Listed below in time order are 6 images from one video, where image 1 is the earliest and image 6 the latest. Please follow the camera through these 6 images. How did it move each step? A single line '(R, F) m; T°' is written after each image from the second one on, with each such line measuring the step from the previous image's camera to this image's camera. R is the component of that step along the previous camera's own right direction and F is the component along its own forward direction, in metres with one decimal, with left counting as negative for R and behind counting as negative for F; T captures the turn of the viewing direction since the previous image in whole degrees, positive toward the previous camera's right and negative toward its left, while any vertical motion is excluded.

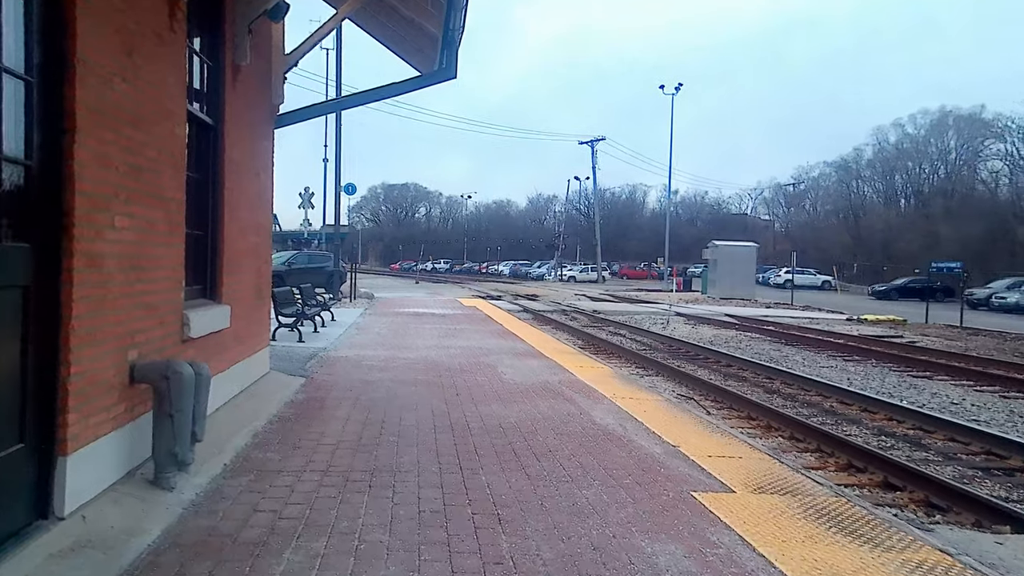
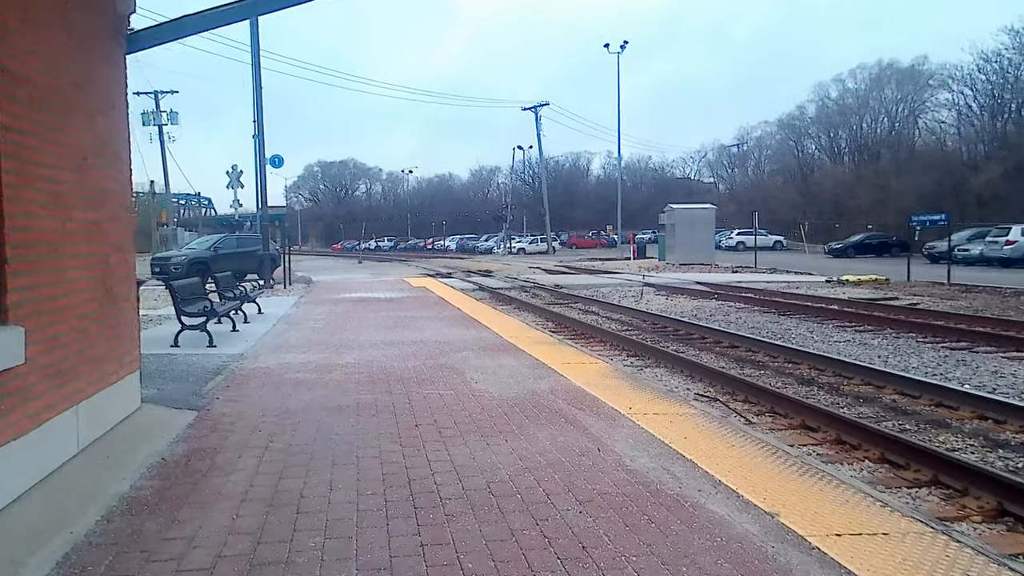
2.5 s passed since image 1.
(-0.2, +2.6) m; +4°
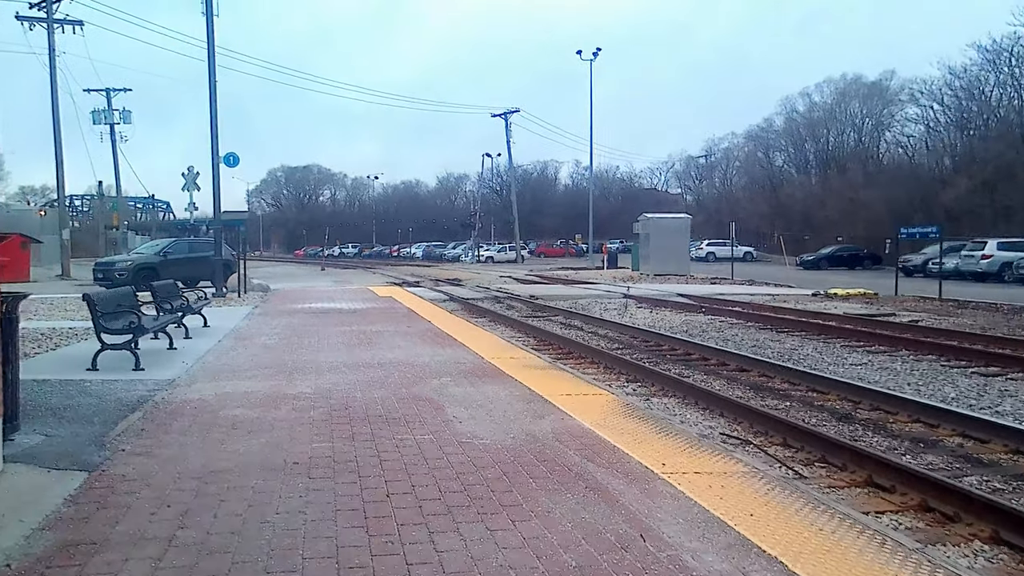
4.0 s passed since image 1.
(-0.2, +1.6) m; +3°
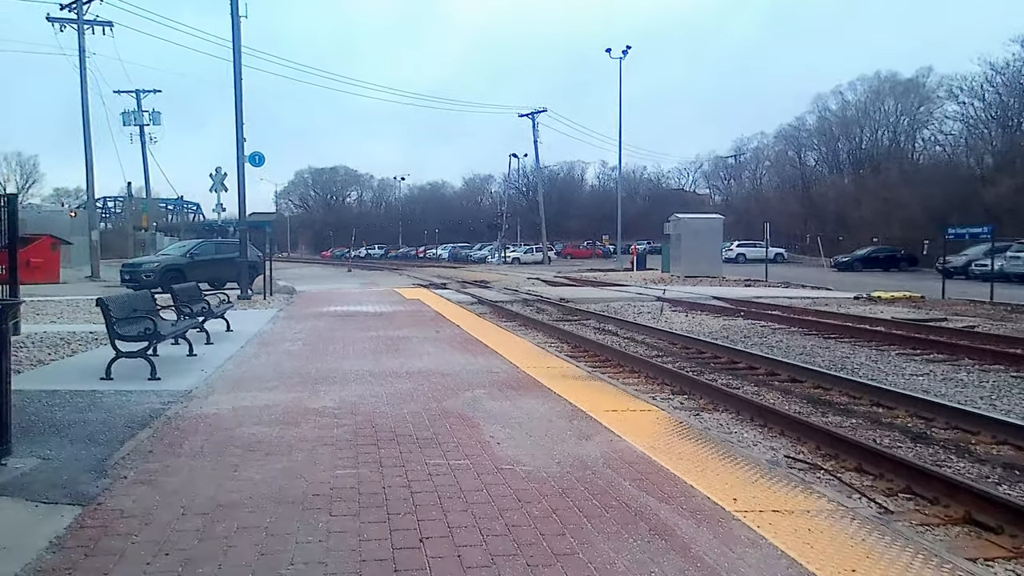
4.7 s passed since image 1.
(-0.1, +0.6) m; -2°
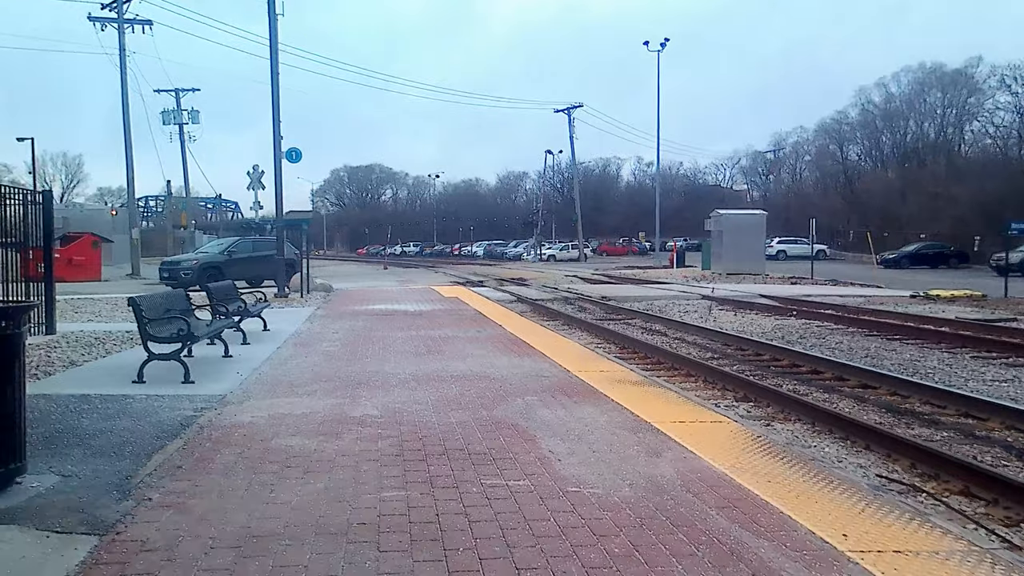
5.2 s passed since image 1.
(-0.2, +0.6) m; -2°
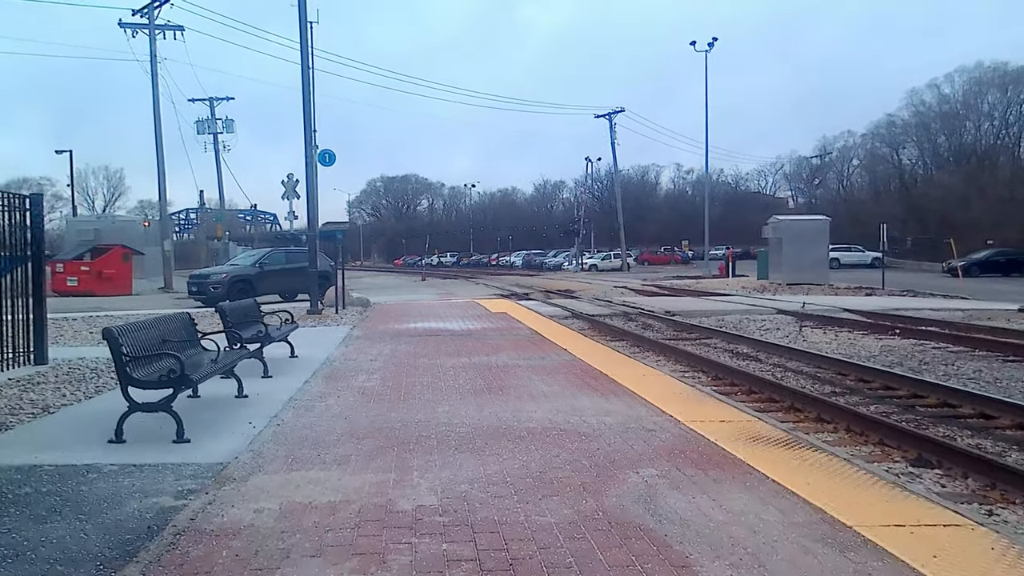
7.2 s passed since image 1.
(-0.5, +2.2) m; -3°
